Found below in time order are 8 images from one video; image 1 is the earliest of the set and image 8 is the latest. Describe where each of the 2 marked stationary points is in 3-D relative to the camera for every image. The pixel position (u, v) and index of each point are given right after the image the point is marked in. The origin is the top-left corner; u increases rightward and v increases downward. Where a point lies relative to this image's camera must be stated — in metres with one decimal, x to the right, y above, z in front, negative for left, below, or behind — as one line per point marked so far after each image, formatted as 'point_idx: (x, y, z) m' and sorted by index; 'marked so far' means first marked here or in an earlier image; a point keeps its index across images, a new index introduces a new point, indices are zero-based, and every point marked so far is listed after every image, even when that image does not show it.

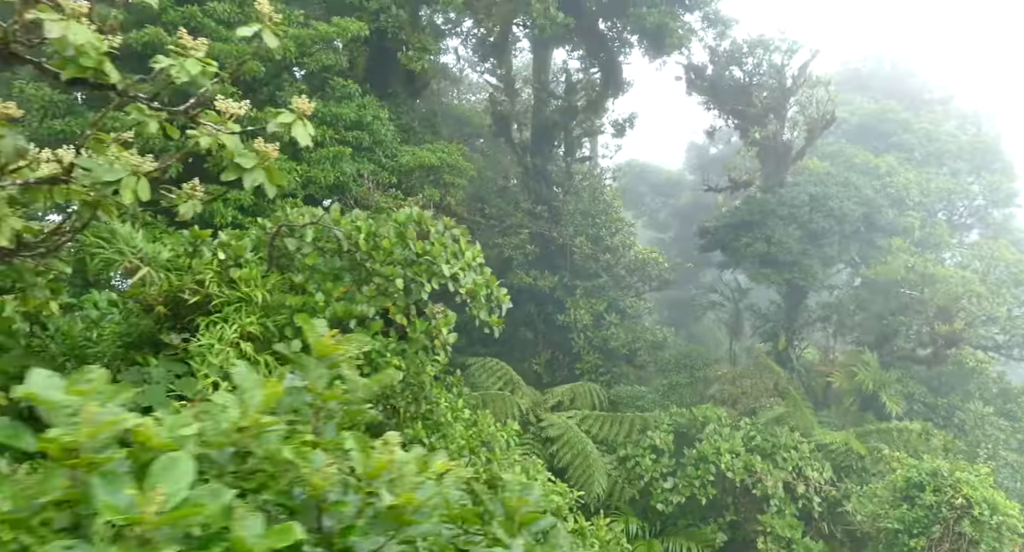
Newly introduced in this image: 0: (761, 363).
0: (+3.0, -1.1, +9.2) m
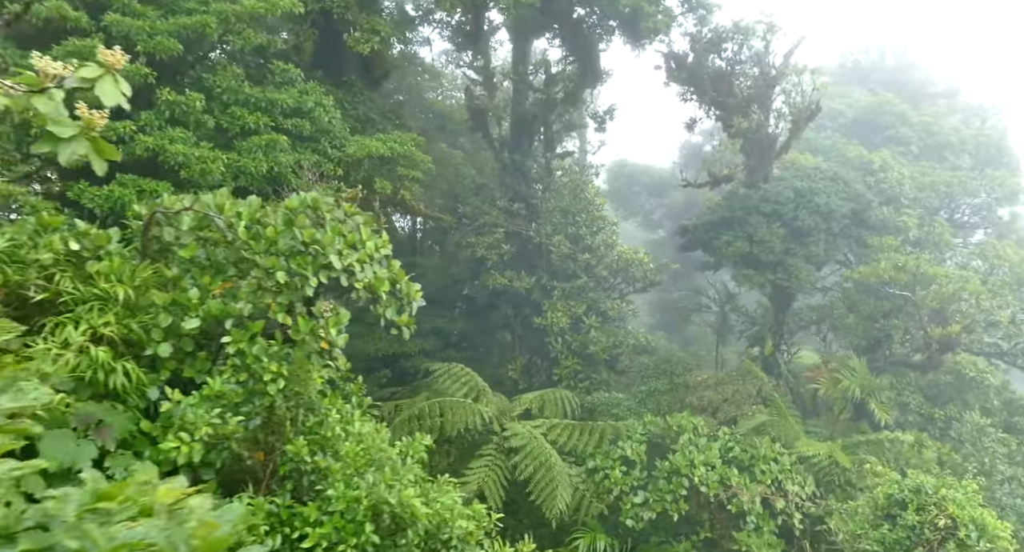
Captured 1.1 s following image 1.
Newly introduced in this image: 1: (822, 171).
0: (+2.7, -1.1, +8.7) m
1: (+4.0, +1.5, +9.9) m
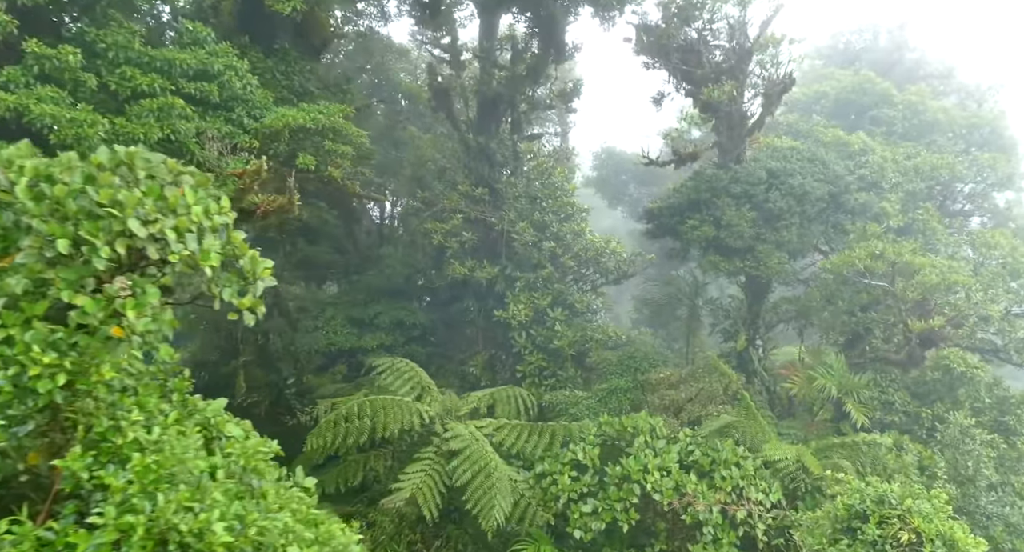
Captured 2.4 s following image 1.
0: (+2.1, -1.0, +8.0) m
1: (+3.5, +1.6, +9.3) m
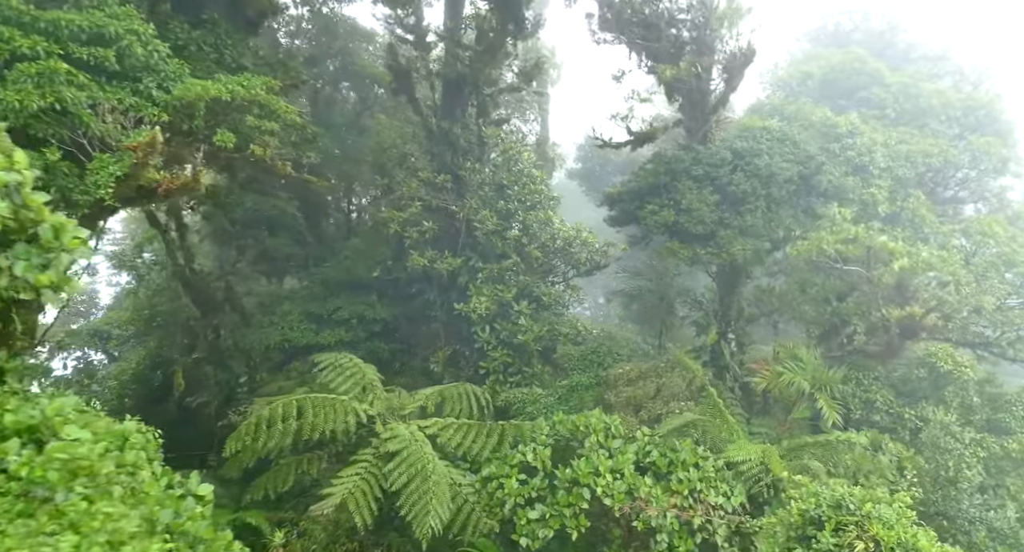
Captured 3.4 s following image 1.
0: (+1.7, -0.8, +7.5) m
1: (+3.0, +1.7, +8.8) m
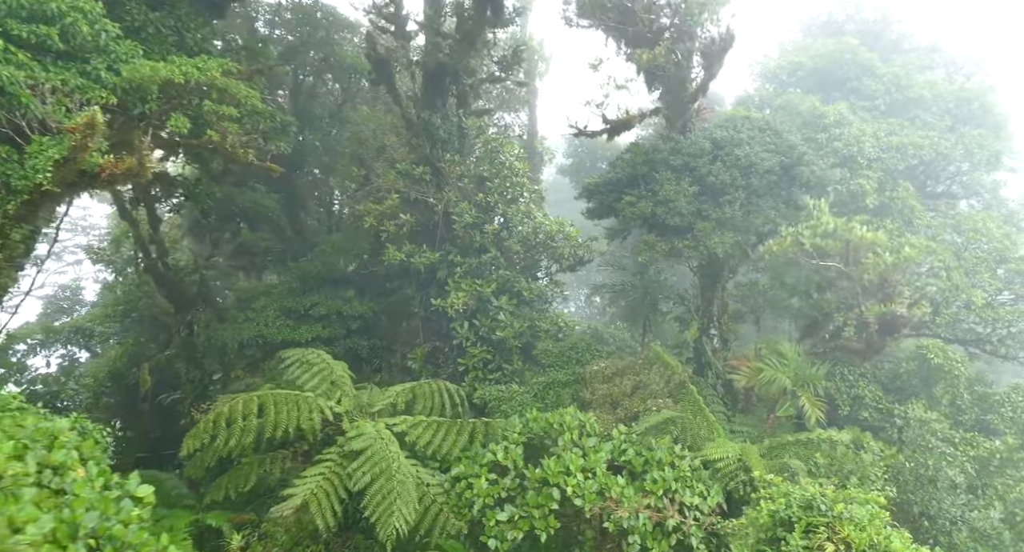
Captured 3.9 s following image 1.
0: (+1.4, -0.8, +7.3) m
1: (+2.8, +1.8, +8.5) m
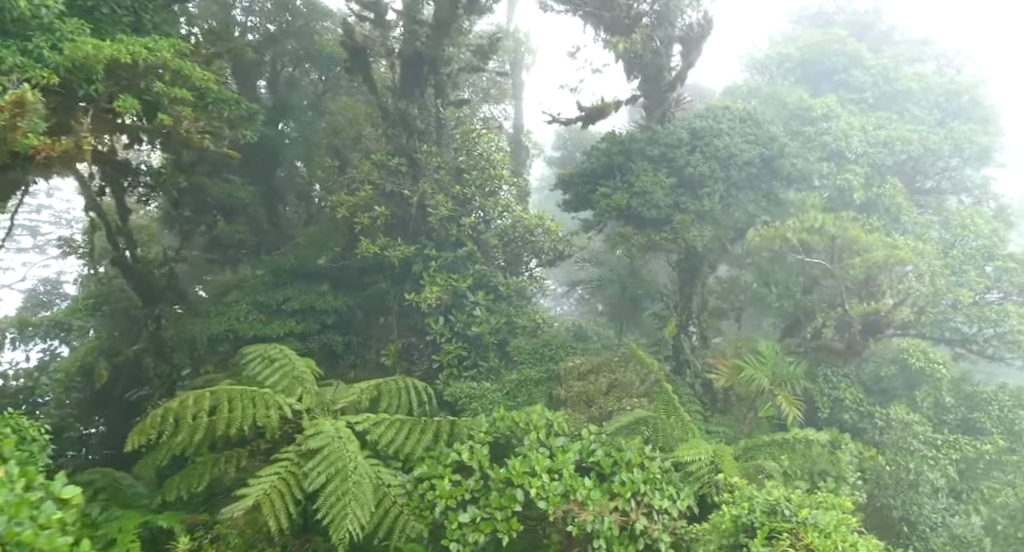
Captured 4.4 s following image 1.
0: (+1.1, -0.7, +7.1) m
1: (+2.5, +1.8, +8.3) m
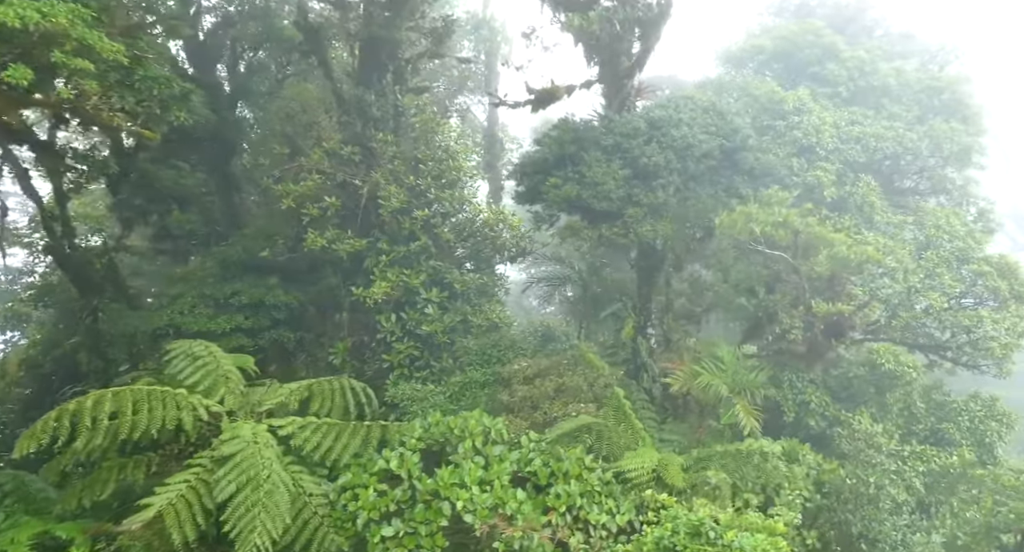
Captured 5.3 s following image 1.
0: (+0.6, -0.7, +6.7) m
1: (+2.0, +1.8, +7.9) m
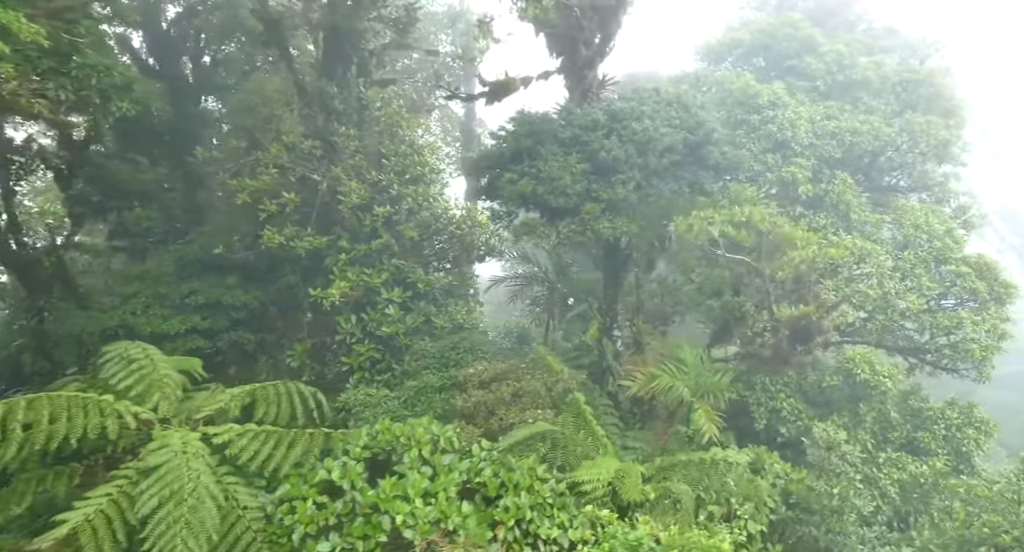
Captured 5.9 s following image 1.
0: (+0.3, -0.7, +6.4) m
1: (+1.7, +1.9, +7.6) m
